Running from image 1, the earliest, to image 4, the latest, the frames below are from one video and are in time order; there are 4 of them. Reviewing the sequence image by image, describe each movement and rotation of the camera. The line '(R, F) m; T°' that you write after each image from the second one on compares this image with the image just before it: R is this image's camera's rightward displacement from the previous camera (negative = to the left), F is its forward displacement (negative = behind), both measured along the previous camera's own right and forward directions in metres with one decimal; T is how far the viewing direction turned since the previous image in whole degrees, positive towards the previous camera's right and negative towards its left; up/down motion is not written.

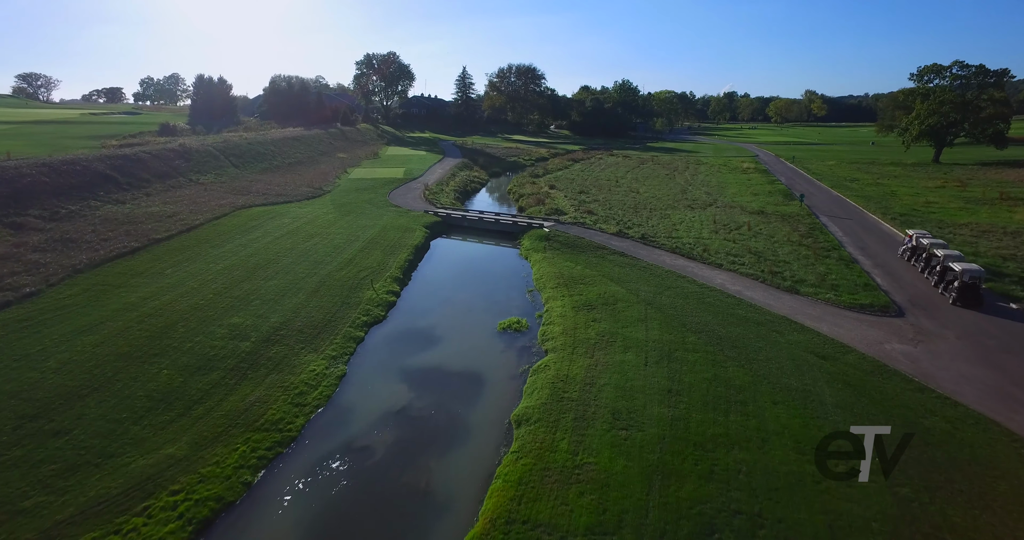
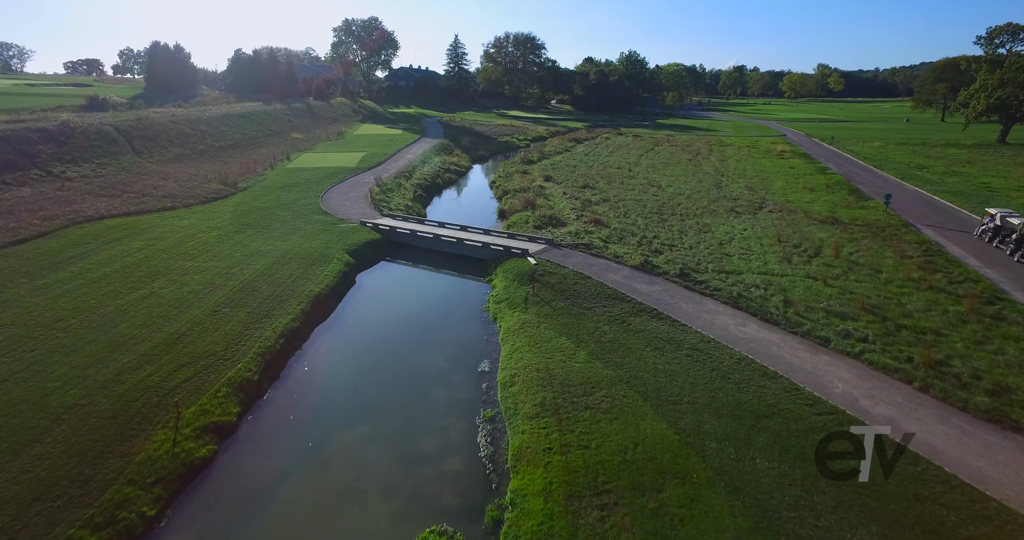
(+1.2, +11.3) m; 0°
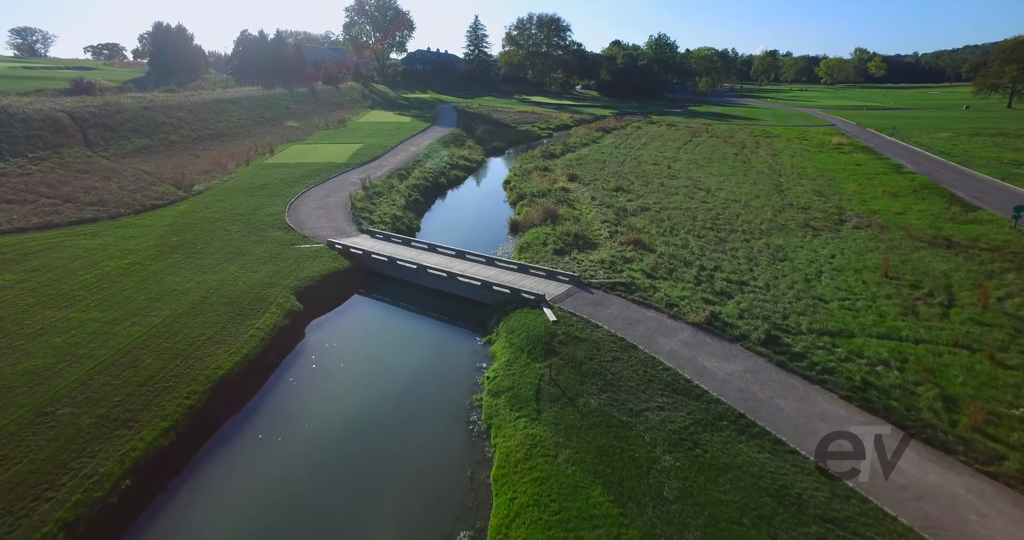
(+0.3, +6.5) m; -2°
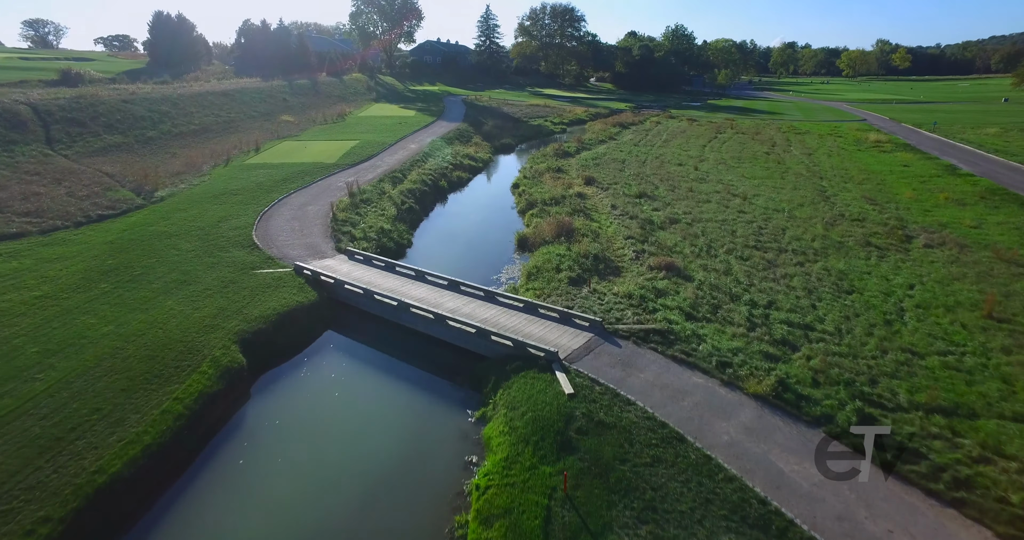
(+0.2, +3.7) m; -1°
